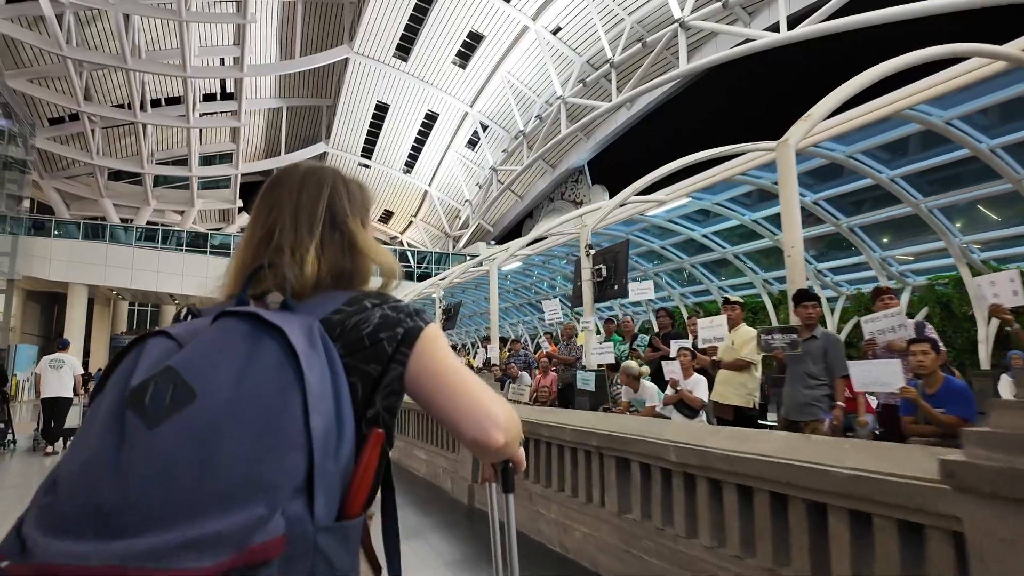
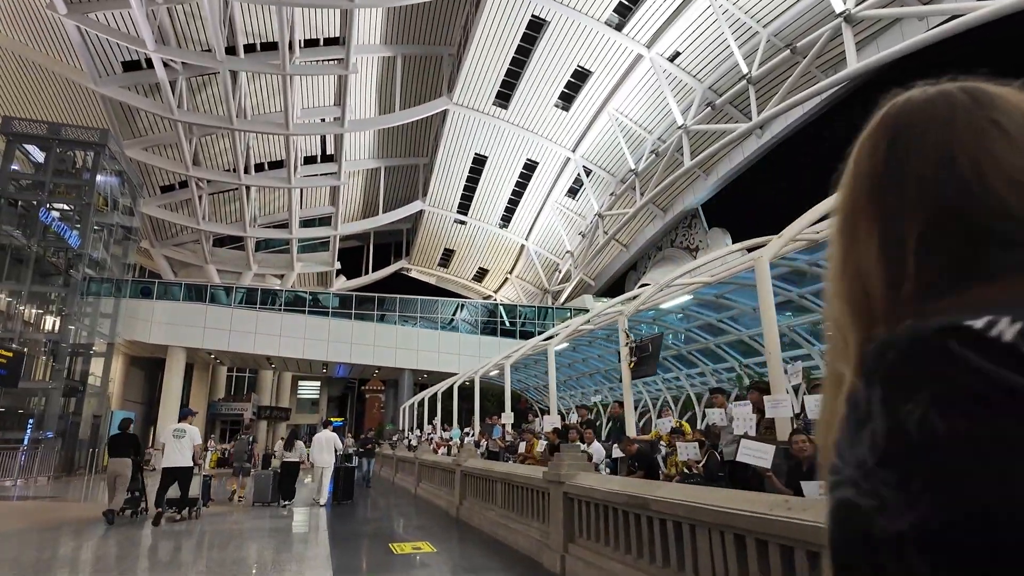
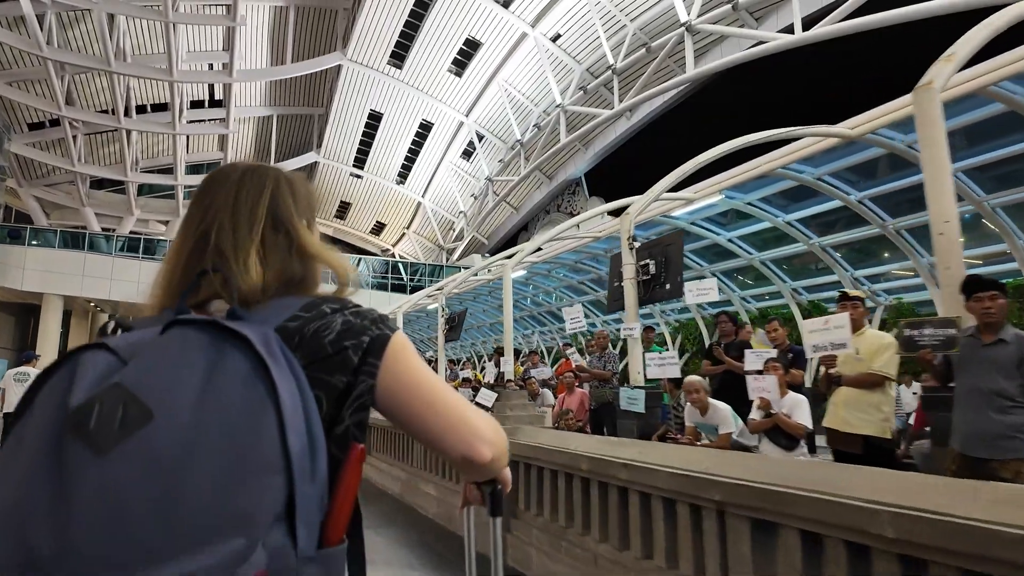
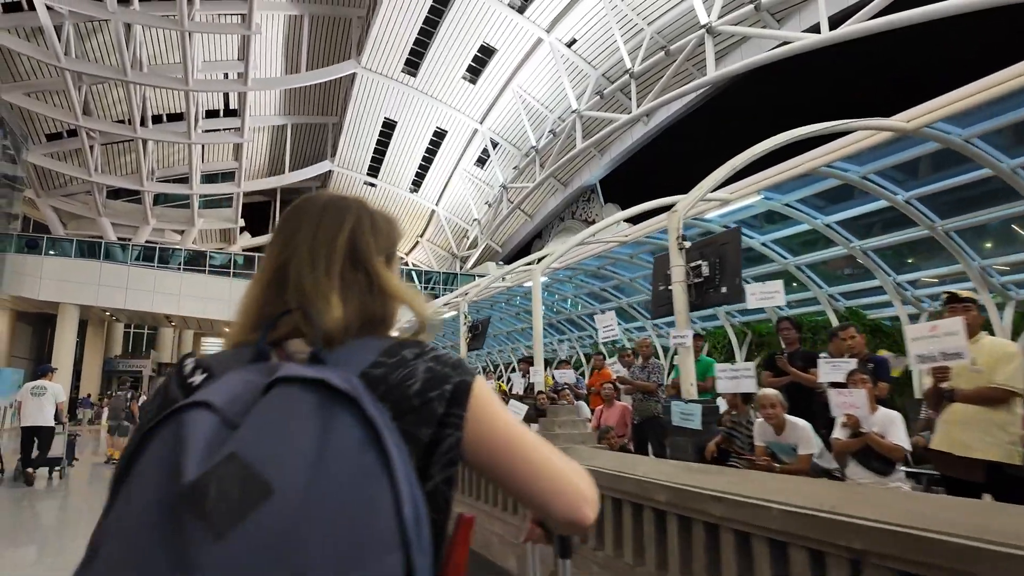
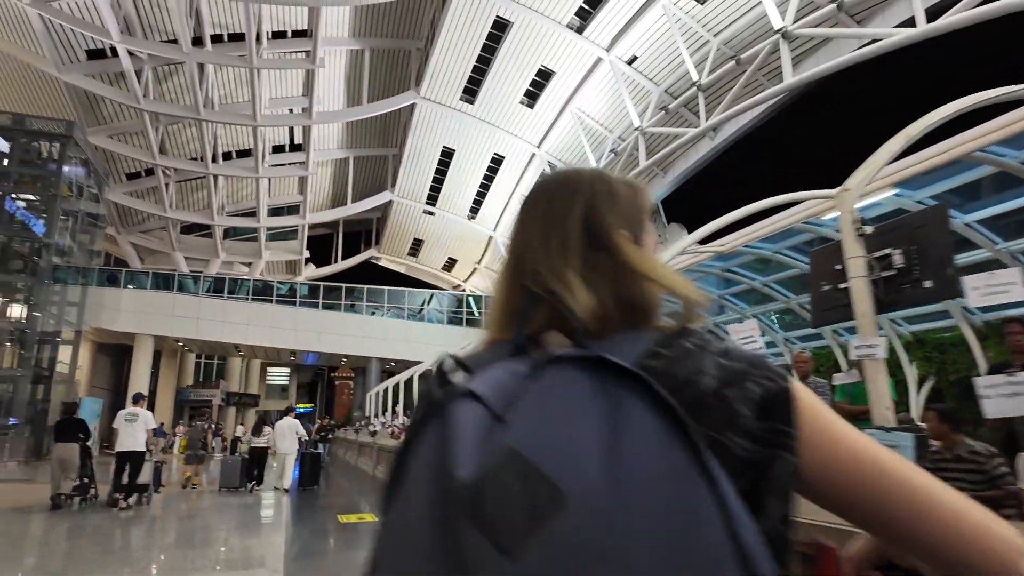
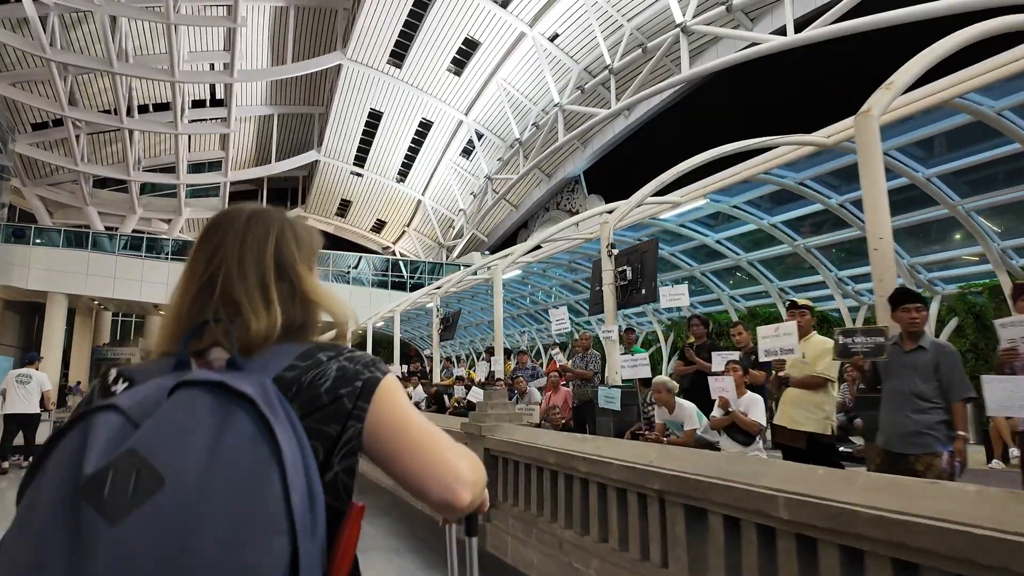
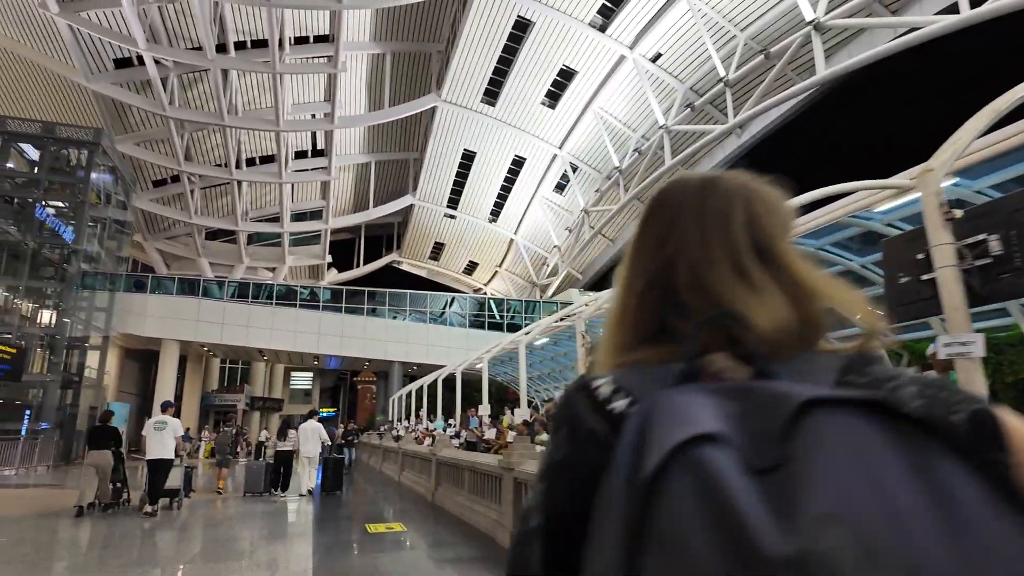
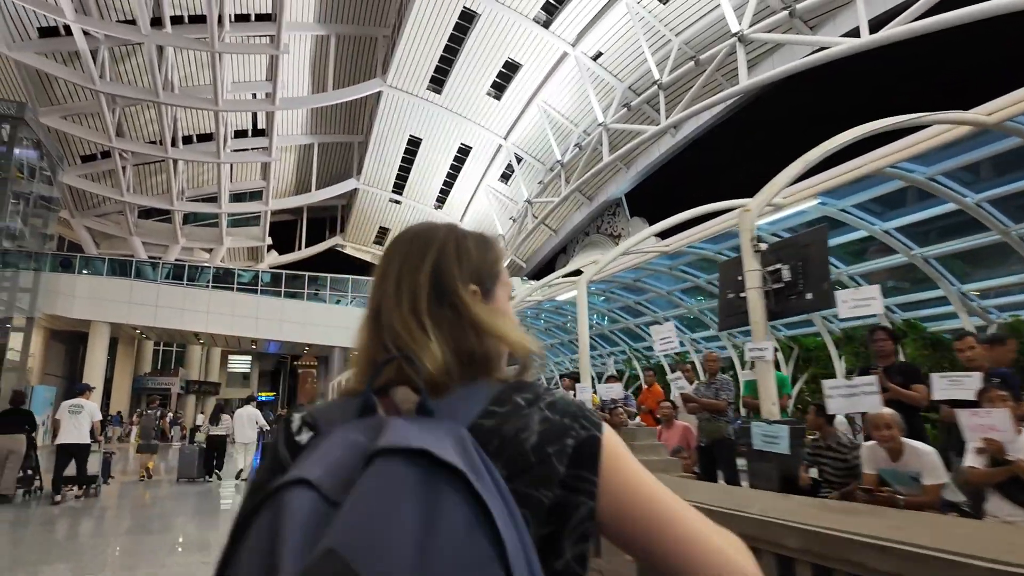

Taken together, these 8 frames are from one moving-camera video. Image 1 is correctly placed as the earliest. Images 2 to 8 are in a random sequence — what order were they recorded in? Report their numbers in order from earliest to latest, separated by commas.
6, 3, 4, 8, 5, 7, 2
